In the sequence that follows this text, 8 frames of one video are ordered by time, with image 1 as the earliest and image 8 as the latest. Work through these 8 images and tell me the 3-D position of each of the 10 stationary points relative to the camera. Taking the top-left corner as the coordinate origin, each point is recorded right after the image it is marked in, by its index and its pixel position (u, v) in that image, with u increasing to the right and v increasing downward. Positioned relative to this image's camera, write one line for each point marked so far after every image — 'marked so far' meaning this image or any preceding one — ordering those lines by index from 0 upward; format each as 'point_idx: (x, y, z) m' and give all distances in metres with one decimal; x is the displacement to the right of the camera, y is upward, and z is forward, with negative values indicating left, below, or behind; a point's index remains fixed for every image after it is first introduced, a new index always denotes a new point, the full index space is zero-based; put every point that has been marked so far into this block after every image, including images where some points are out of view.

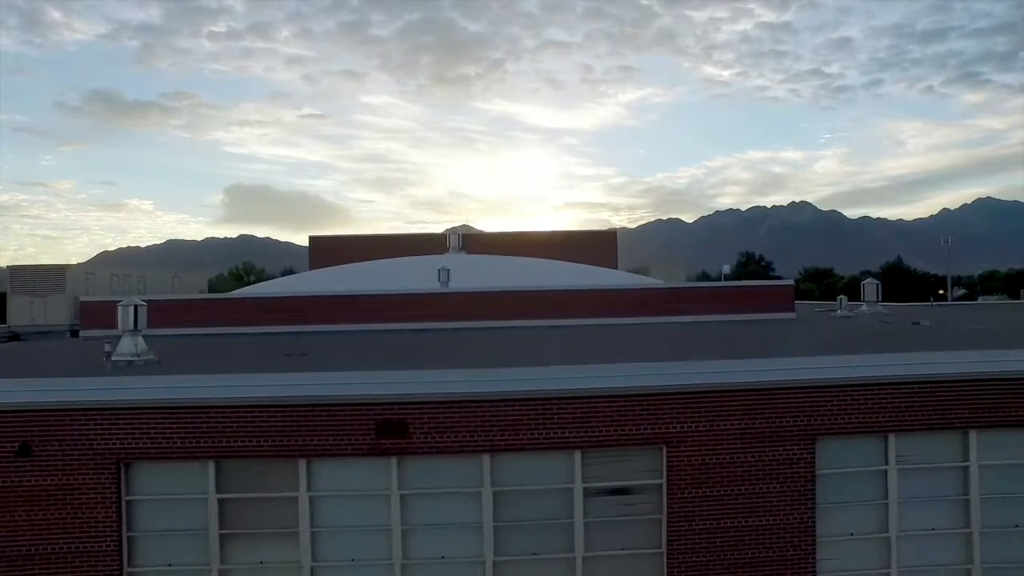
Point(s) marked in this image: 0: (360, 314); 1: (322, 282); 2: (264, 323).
0: (-3.6, -0.7, +16.6) m
1: (-5.1, +0.1, +18.8) m
2: (-5.9, -0.9, +16.5) m
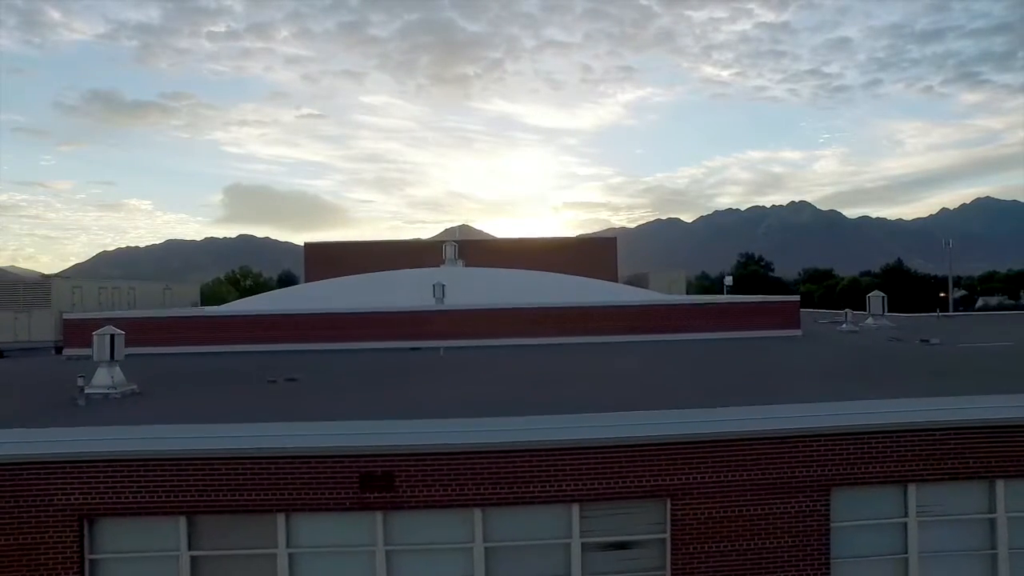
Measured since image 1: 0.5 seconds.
0: (-3.7, -1.1, +16.1) m
1: (-5.2, -0.3, +18.3) m
2: (-6.0, -1.3, +16.0) m
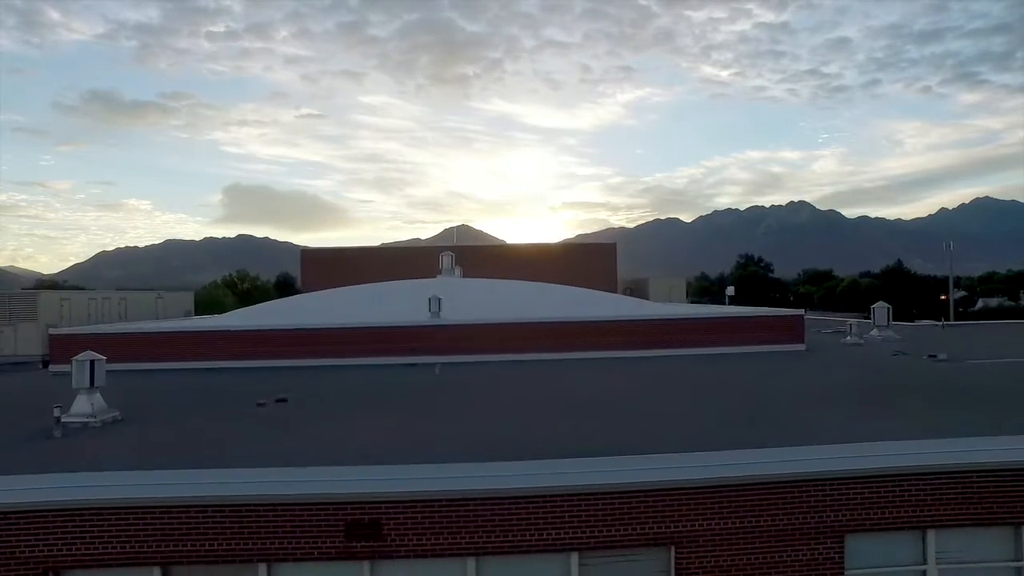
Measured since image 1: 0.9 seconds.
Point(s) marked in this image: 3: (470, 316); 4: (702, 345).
0: (-3.8, -1.4, +15.7) m
1: (-5.2, -0.6, +17.9) m
2: (-6.0, -1.6, +15.7) m
3: (-1.0, -0.7, +16.8) m
4: (+4.4, -1.3, +16.2) m
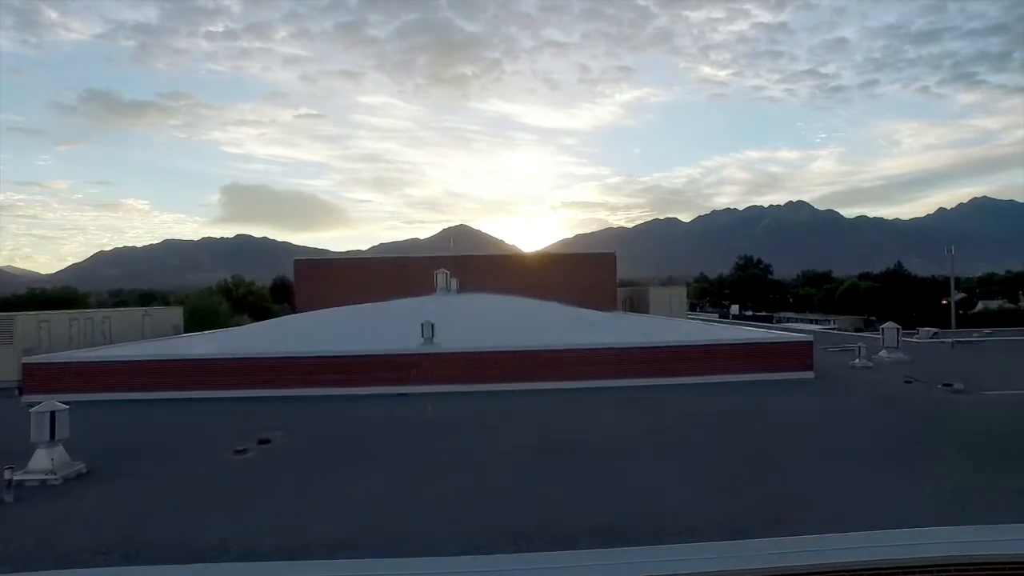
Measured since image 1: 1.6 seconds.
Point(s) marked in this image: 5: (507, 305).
0: (-3.8, -1.9, +15.0) m
1: (-5.3, -1.2, +17.2) m
2: (-6.1, -2.2, +15.0) m
3: (-1.1, -1.3, +16.2) m
4: (+4.3, -1.9, +15.5) m
5: (-0.2, -0.4, +19.4) m
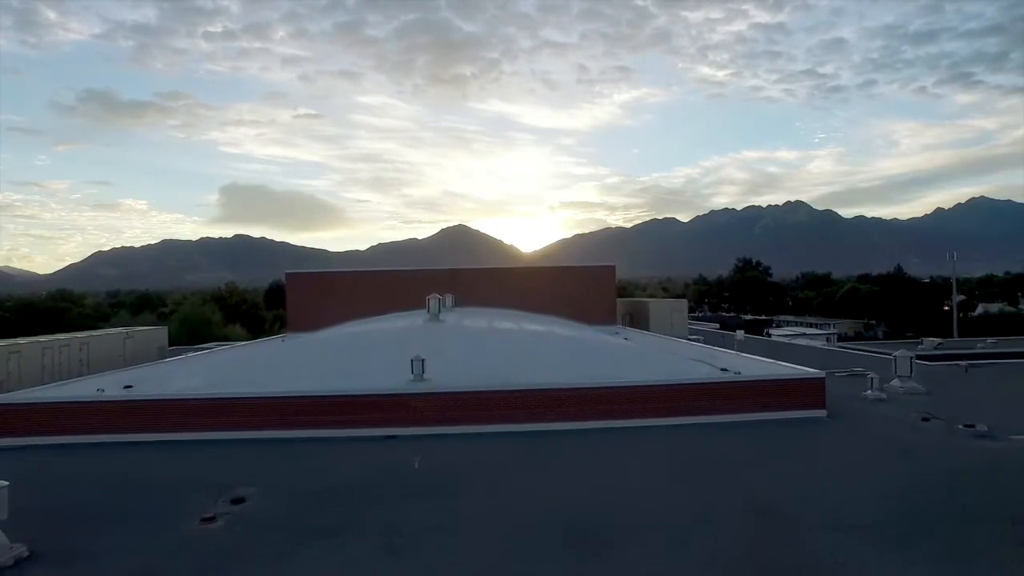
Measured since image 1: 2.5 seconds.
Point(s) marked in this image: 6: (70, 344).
0: (-3.9, -2.6, +14.1) m
1: (-5.4, -1.9, +16.3) m
2: (-6.2, -2.9, +14.1) m
3: (-1.2, -2.0, +15.3) m
4: (+4.2, -2.6, +14.7) m
5: (-0.3, -1.1, +18.5) m
6: (-12.2, -1.6, +19.2) m
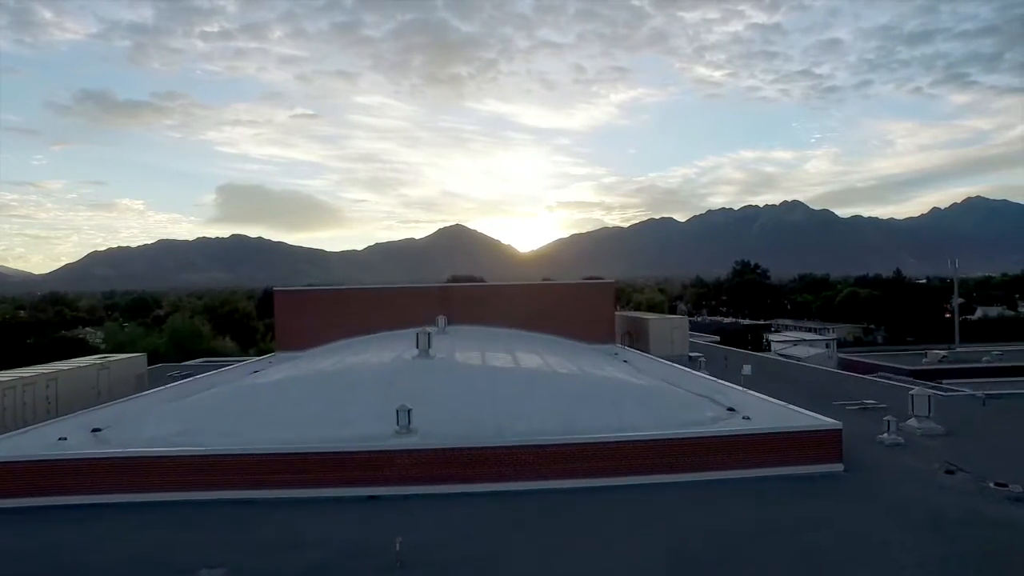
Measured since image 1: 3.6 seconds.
0: (-4.1, -3.5, +13.0) m
1: (-5.5, -2.8, +15.2) m
2: (-6.3, -3.8, +13.0) m
3: (-1.3, -2.9, +14.2) m
4: (+4.1, -3.5, +13.6) m
5: (-0.5, -2.0, +17.5) m
6: (-12.4, -2.4, +18.1) m
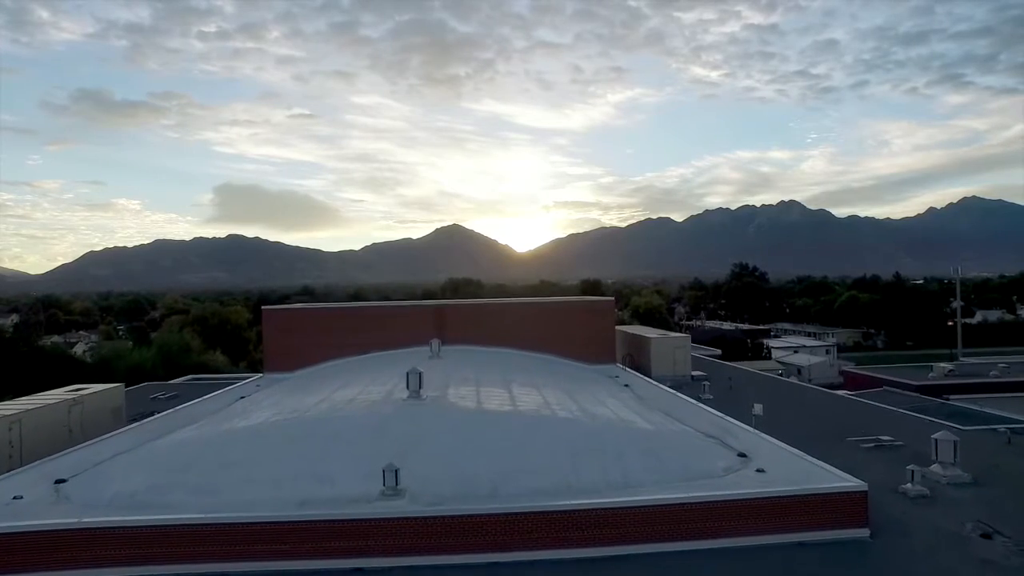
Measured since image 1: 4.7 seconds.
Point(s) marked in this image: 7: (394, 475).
0: (-4.1, -4.4, +11.8) m
1: (-5.6, -3.7, +14.1) m
2: (-6.4, -4.6, +11.8) m
3: (-1.4, -3.8, +13.0) m
4: (+4.0, -4.4, +12.5) m
5: (-0.5, -2.9, +16.3) m
6: (-12.5, -3.3, +16.9) m
7: (-2.1, -3.4, +12.7) m
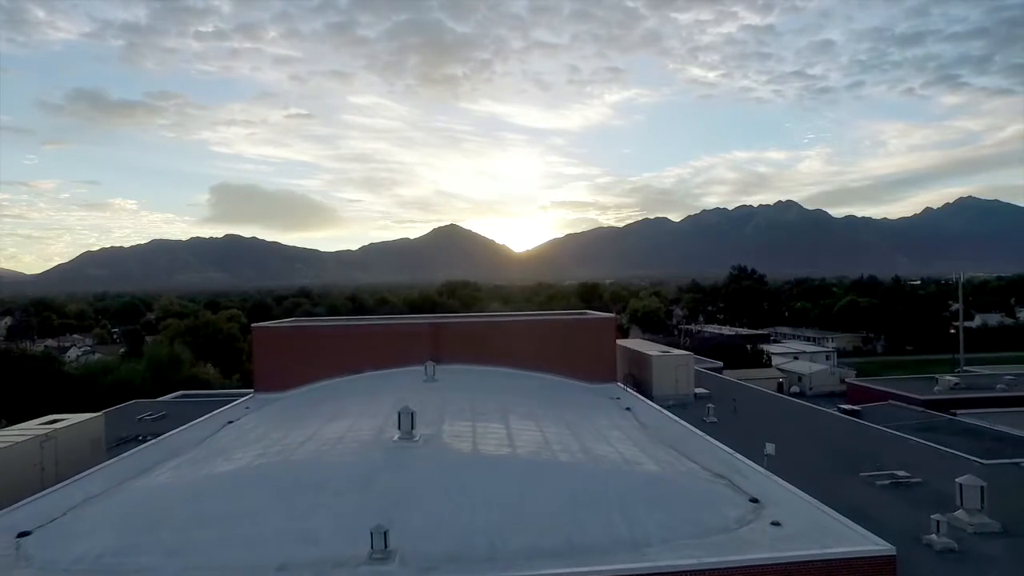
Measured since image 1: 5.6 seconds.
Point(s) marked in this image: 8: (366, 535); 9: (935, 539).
0: (-4.1, -5.2, +10.8) m
1: (-5.6, -4.5, +13.0) m
2: (-6.4, -5.4, +10.7) m
3: (-1.4, -4.5, +12.0) m
4: (+4.0, -5.1, +11.5) m
5: (-0.6, -3.7, +15.3) m
6: (-12.5, -4.1, +15.8) m
7: (-2.2, -4.2, +11.6) m
8: (-2.6, -4.4, +12.5) m
9: (+8.8, -5.2, +14.3) m
